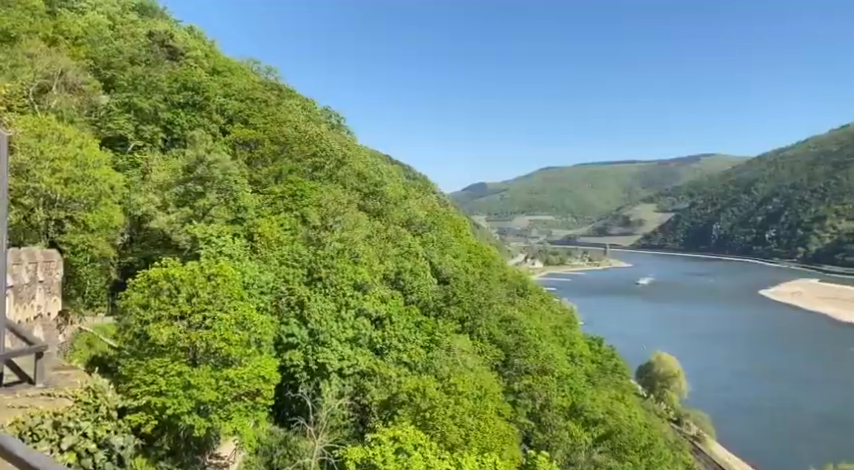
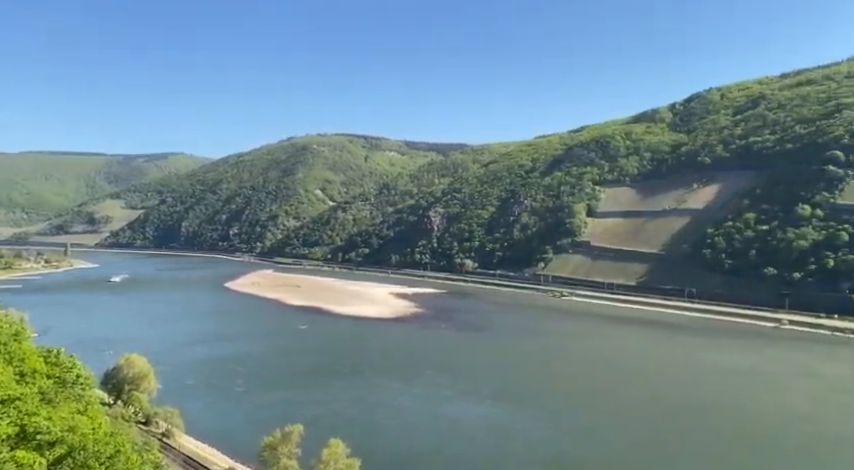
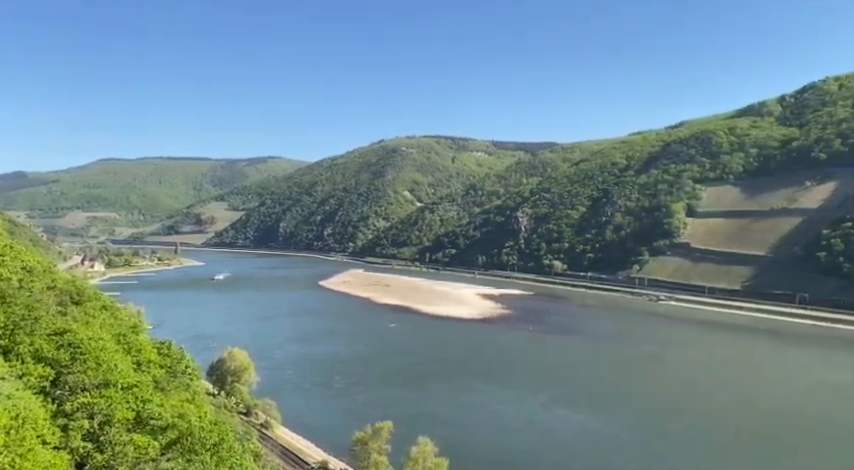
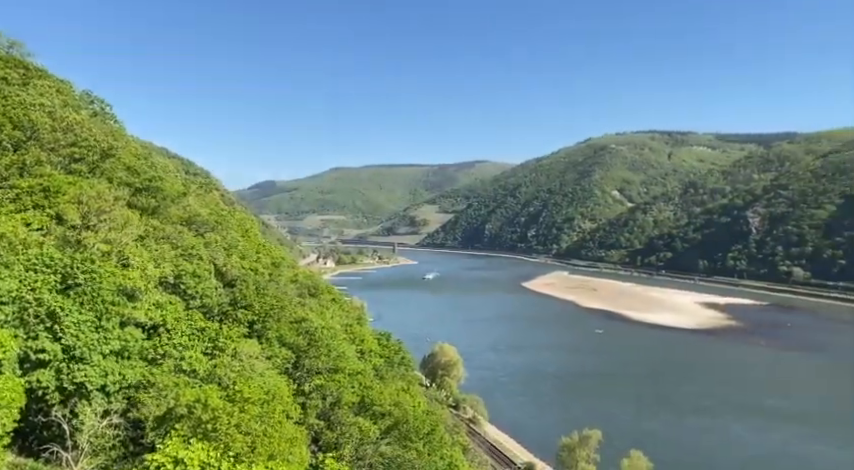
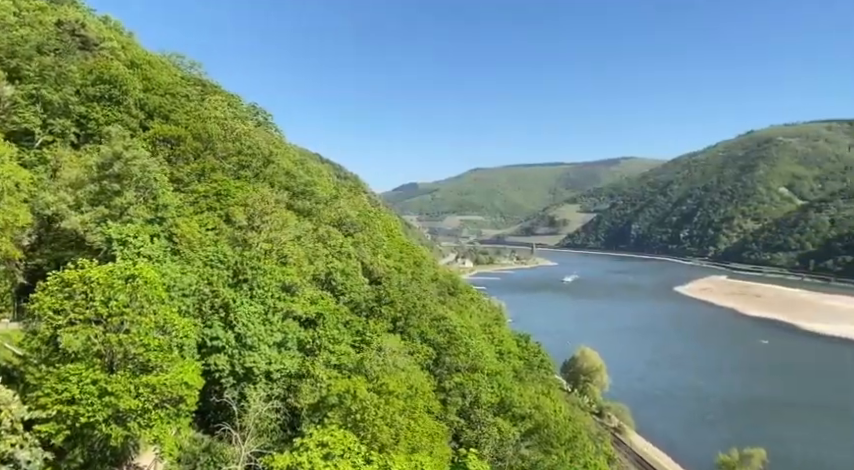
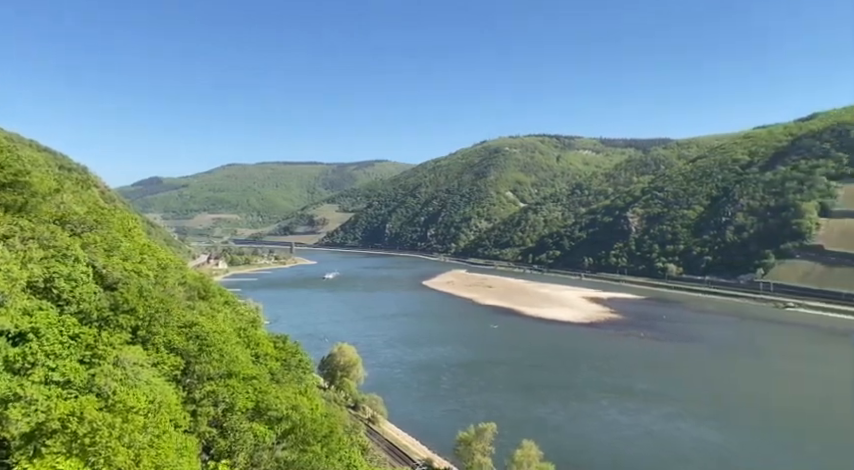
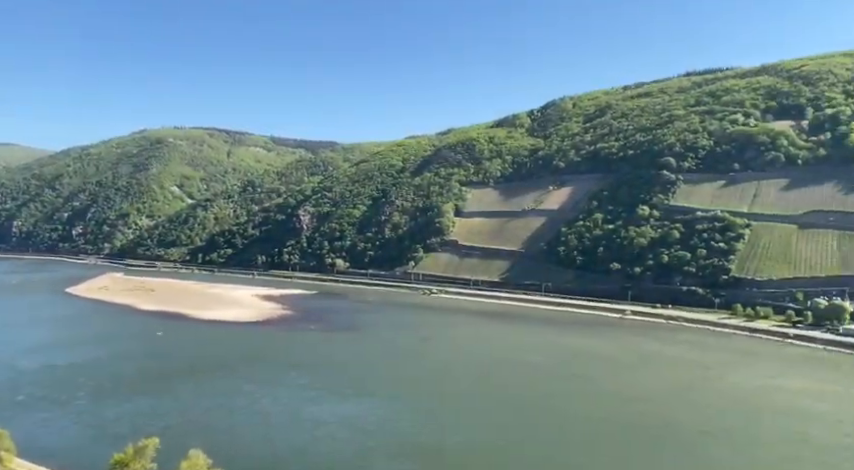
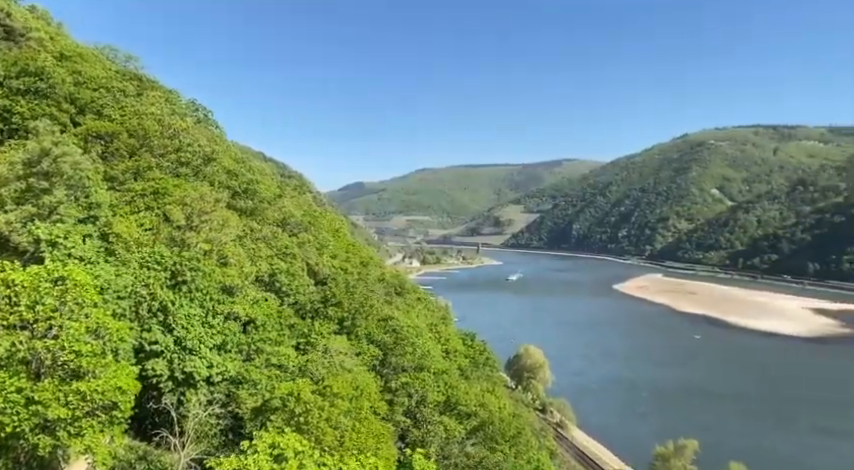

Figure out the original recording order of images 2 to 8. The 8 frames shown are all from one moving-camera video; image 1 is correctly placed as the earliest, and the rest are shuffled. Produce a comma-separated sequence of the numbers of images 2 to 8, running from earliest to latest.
5, 8, 4, 6, 3, 2, 7
